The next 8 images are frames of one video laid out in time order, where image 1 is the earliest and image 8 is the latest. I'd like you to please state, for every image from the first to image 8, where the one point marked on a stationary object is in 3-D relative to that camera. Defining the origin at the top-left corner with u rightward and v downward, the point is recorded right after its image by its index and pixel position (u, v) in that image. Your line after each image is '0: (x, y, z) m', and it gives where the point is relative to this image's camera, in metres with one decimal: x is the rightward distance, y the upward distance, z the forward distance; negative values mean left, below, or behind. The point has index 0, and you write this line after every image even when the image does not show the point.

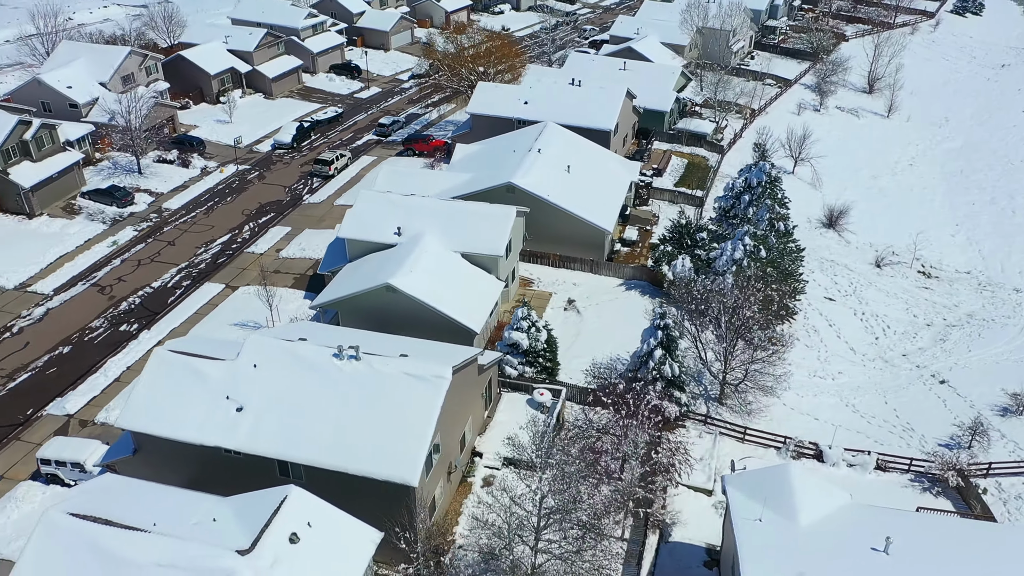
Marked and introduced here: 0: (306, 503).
0: (-4.5, -4.8, +18.2) m
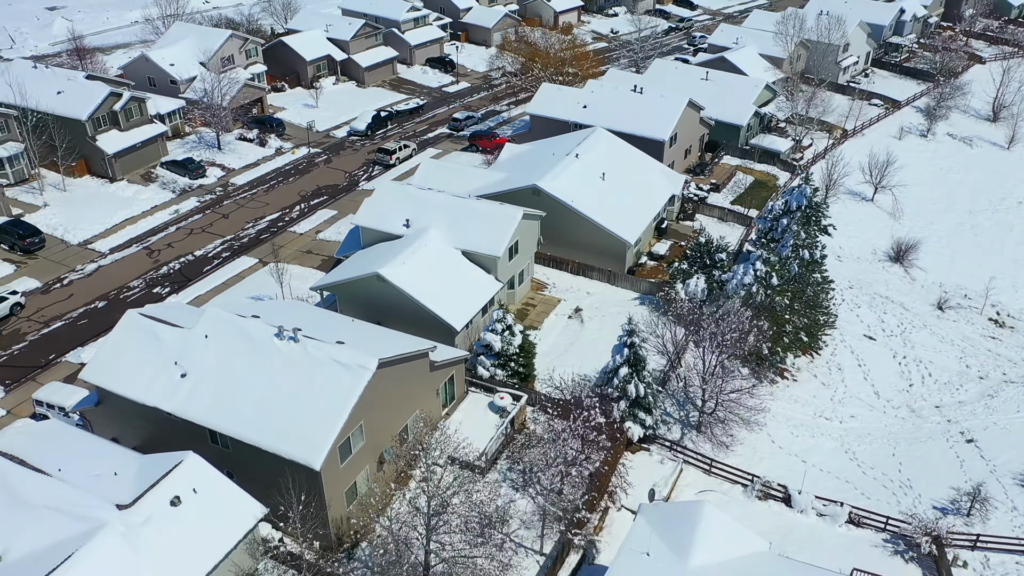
0: (-7.3, -4.3, +19.1) m
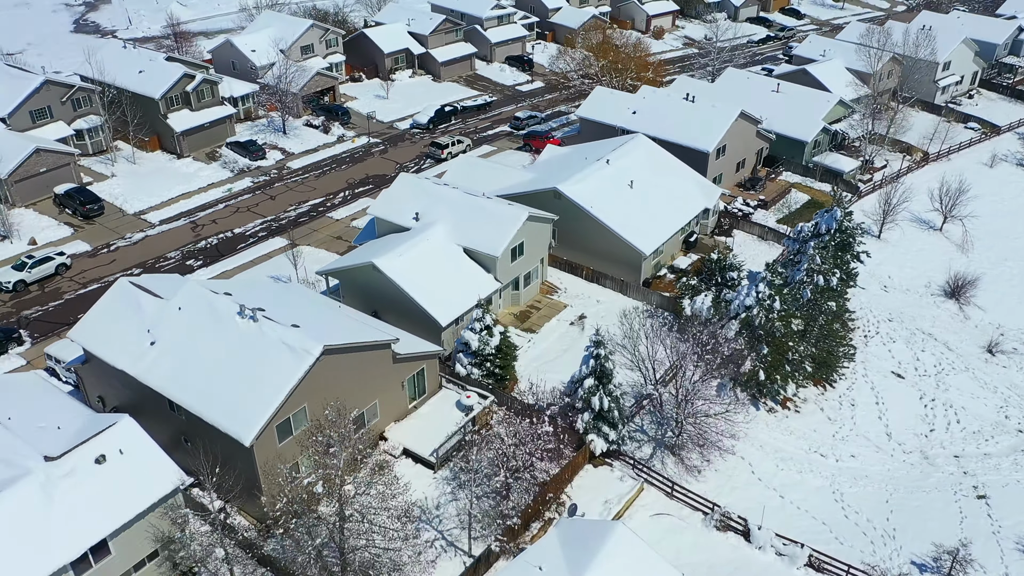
0: (-9.4, -3.6, +20.2) m
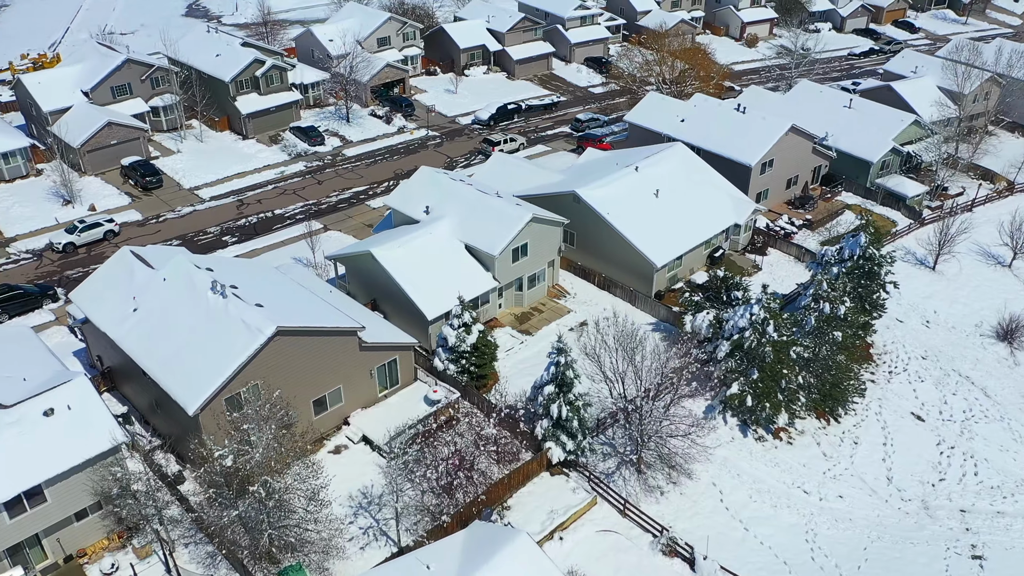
0: (-11.3, -2.7, +21.5) m
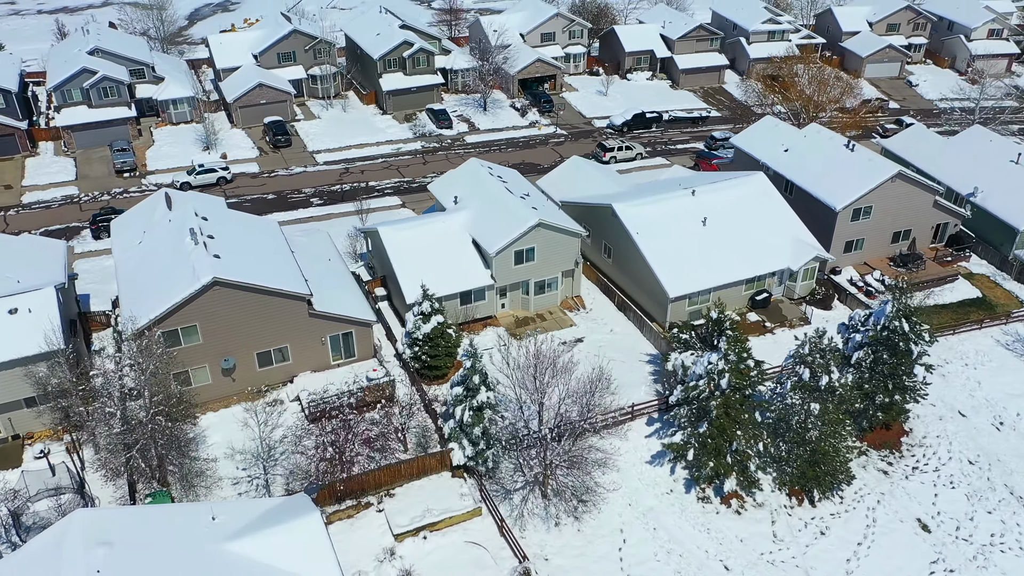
0: (-14.3, -0.4, +25.2) m
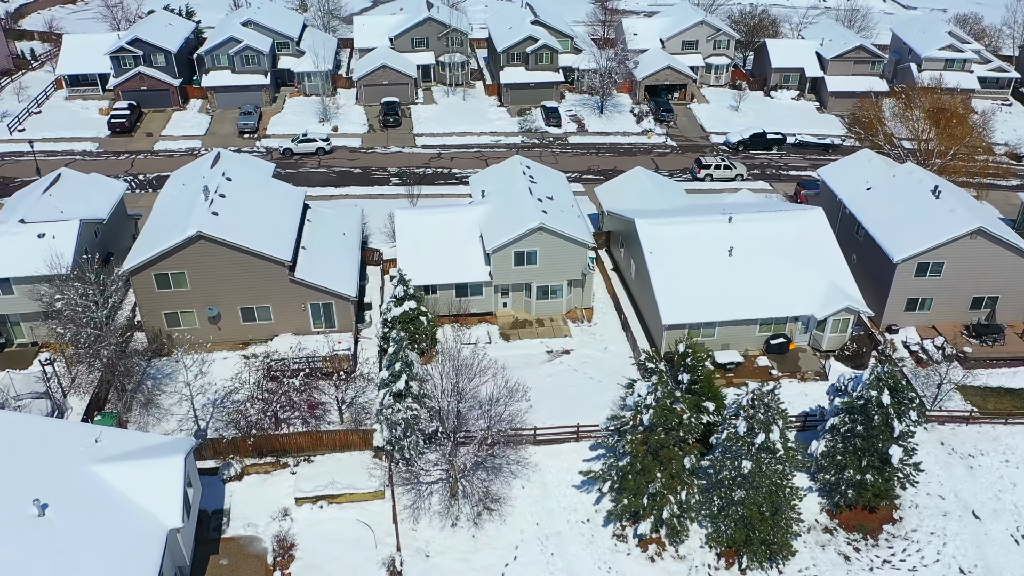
0: (-15.6, +2.0, +28.9) m
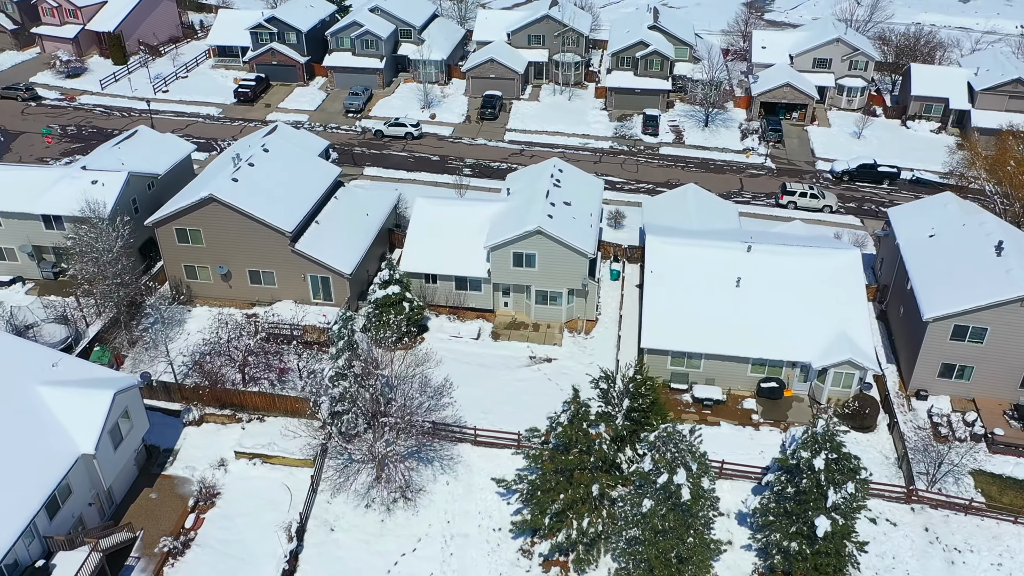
0: (-15.5, +4.2, +32.3) m
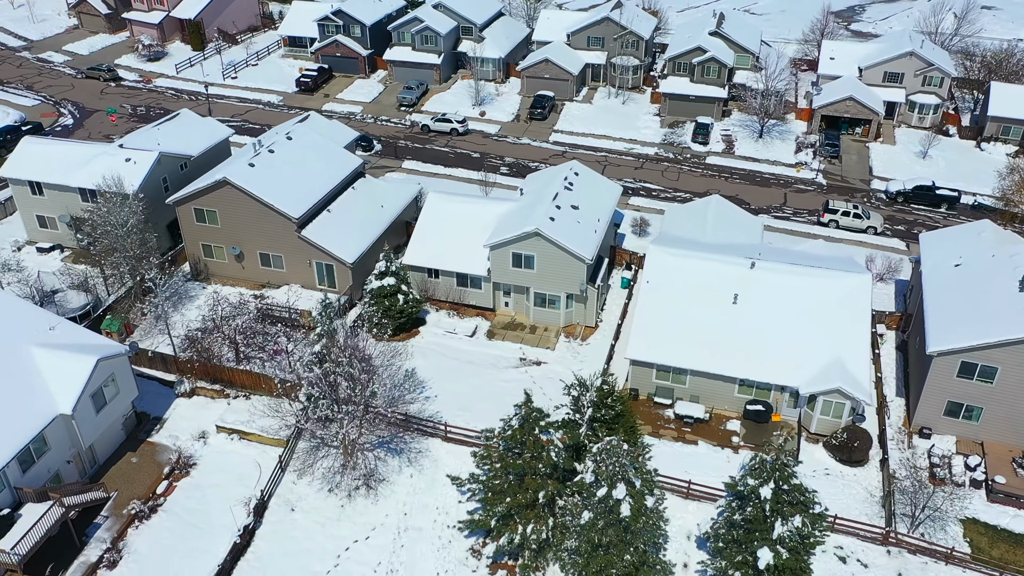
0: (-15.1, +5.3, +34.0) m
